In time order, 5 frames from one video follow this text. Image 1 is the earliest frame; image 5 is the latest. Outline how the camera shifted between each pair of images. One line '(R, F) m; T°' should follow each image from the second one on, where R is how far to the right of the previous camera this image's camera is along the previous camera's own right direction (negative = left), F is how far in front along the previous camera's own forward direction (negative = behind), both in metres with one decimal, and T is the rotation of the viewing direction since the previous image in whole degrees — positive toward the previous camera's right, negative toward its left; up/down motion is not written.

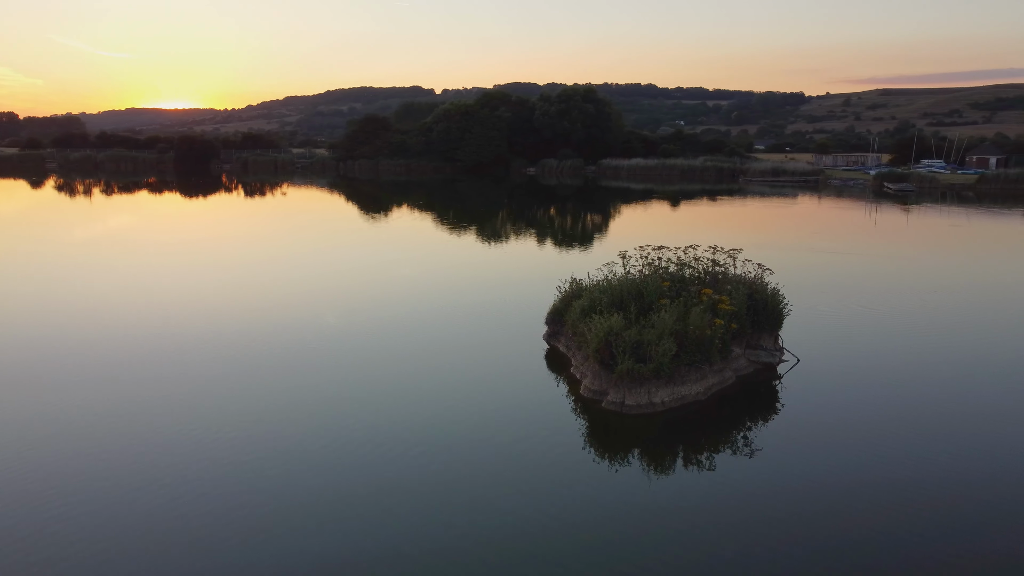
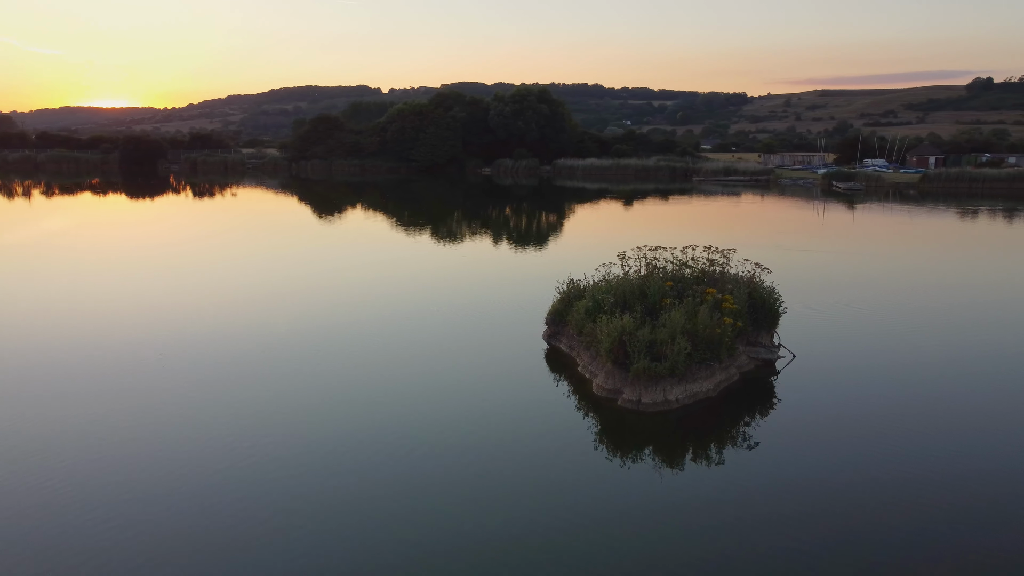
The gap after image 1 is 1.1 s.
(-0.7, -0.1) m; +3°
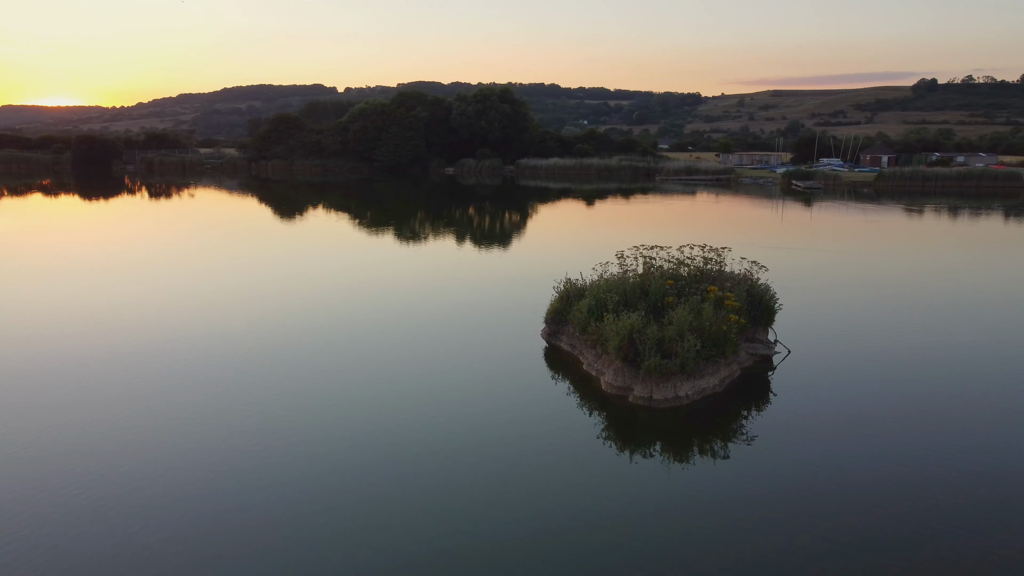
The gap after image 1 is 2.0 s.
(-0.6, -0.1) m; +2°
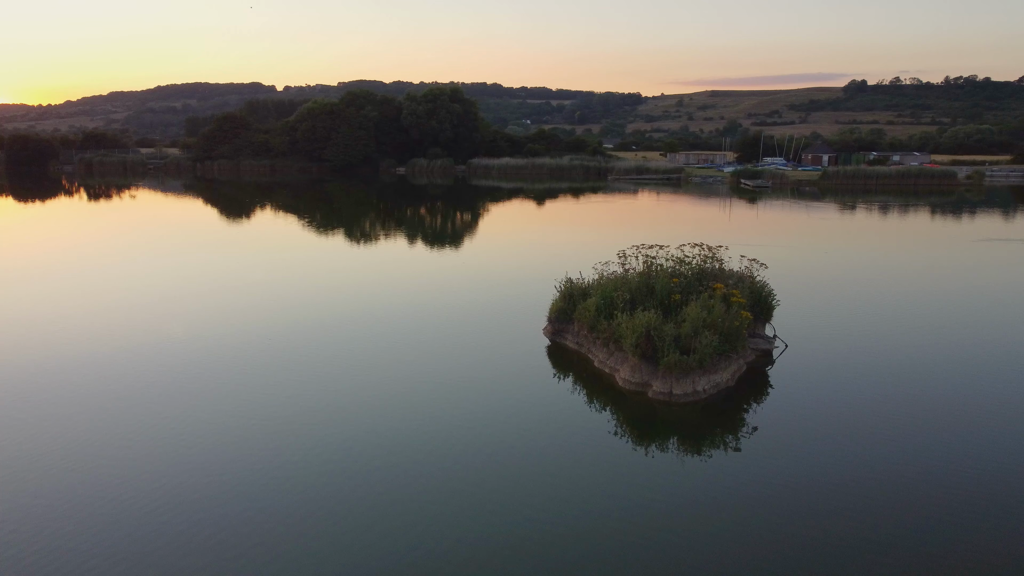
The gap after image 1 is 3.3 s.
(-0.8, -0.1) m; +3°
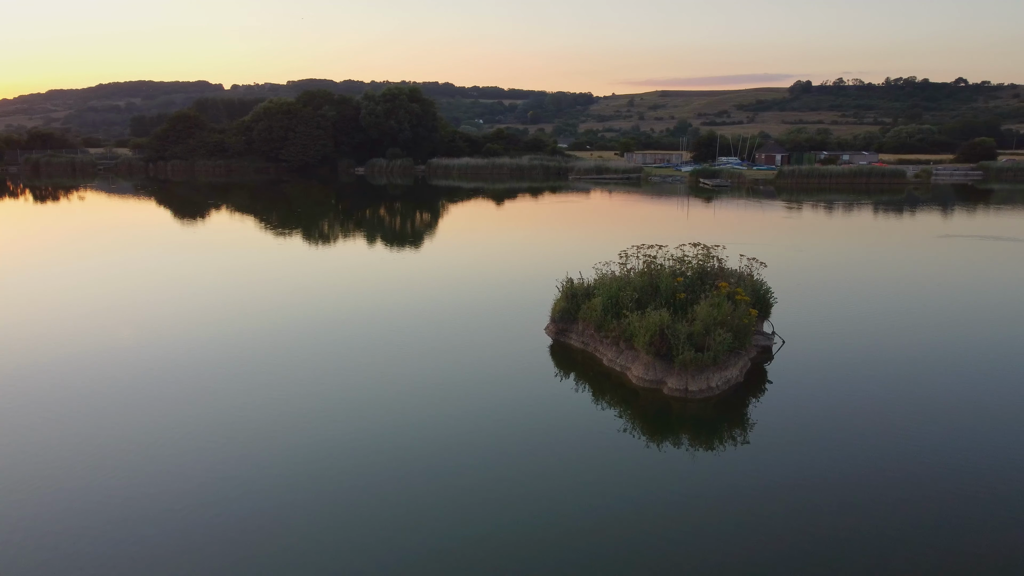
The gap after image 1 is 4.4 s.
(-0.7, -0.1) m; +3°
